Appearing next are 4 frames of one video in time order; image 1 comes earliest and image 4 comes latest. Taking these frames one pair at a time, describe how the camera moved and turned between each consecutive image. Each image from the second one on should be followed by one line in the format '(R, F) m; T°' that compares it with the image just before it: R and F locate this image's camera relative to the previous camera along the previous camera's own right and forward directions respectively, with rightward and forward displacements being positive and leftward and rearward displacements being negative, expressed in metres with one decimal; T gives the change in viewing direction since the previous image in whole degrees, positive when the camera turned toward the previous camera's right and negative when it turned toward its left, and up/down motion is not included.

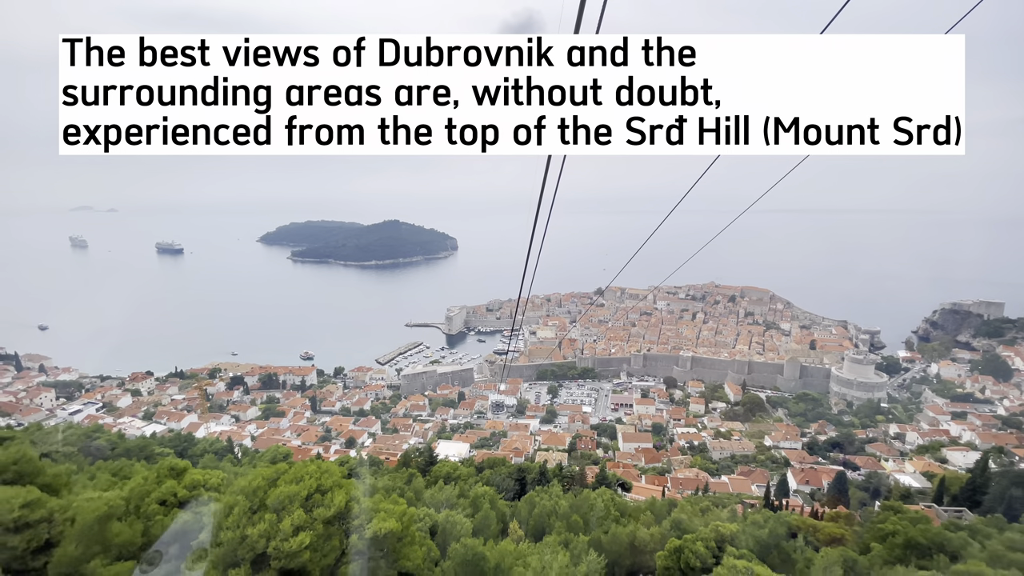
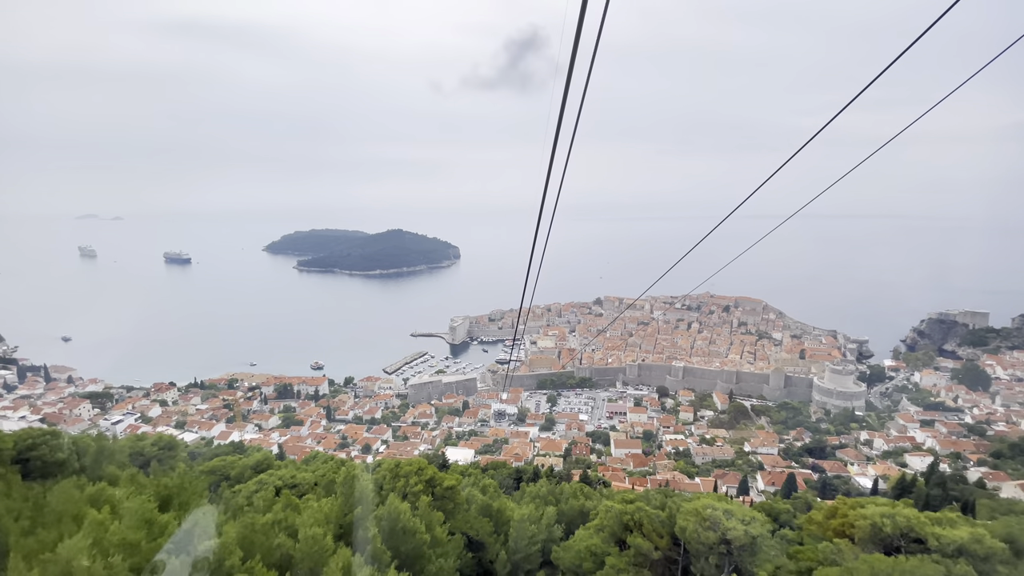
(0.0, -1.3) m; 0°
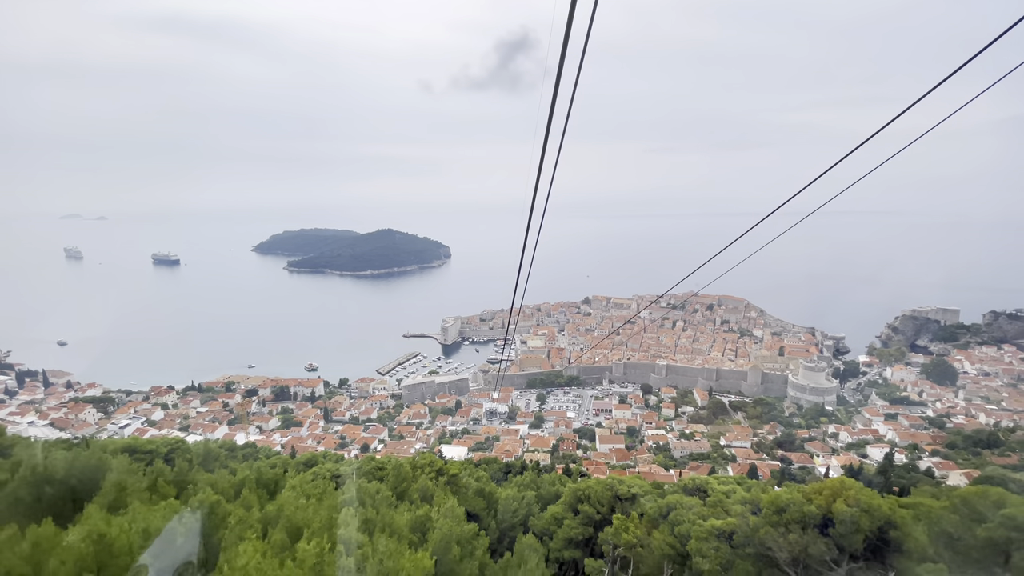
(0.0, -0.8) m; +1°
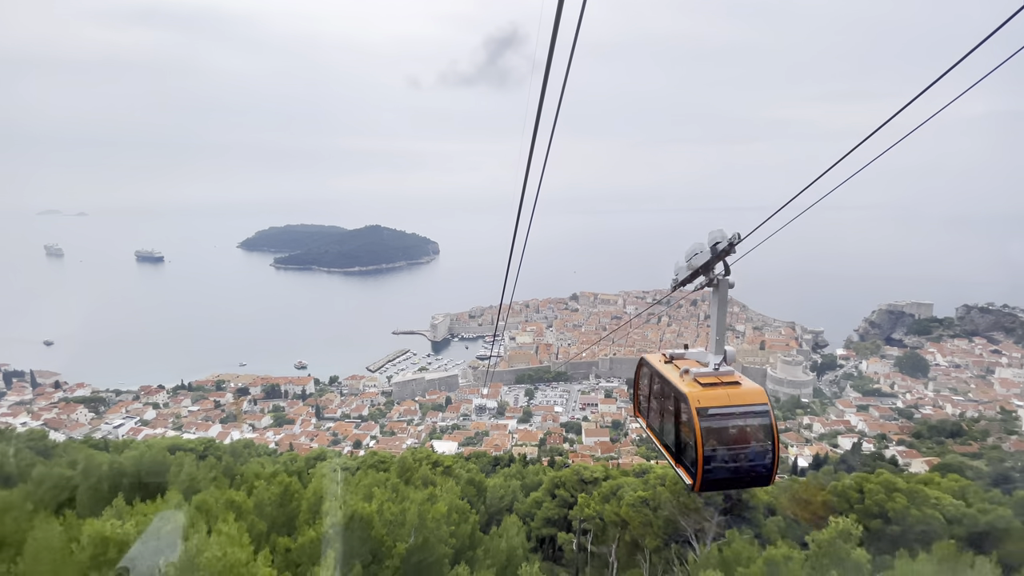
(0.0, -0.4) m; +1°
